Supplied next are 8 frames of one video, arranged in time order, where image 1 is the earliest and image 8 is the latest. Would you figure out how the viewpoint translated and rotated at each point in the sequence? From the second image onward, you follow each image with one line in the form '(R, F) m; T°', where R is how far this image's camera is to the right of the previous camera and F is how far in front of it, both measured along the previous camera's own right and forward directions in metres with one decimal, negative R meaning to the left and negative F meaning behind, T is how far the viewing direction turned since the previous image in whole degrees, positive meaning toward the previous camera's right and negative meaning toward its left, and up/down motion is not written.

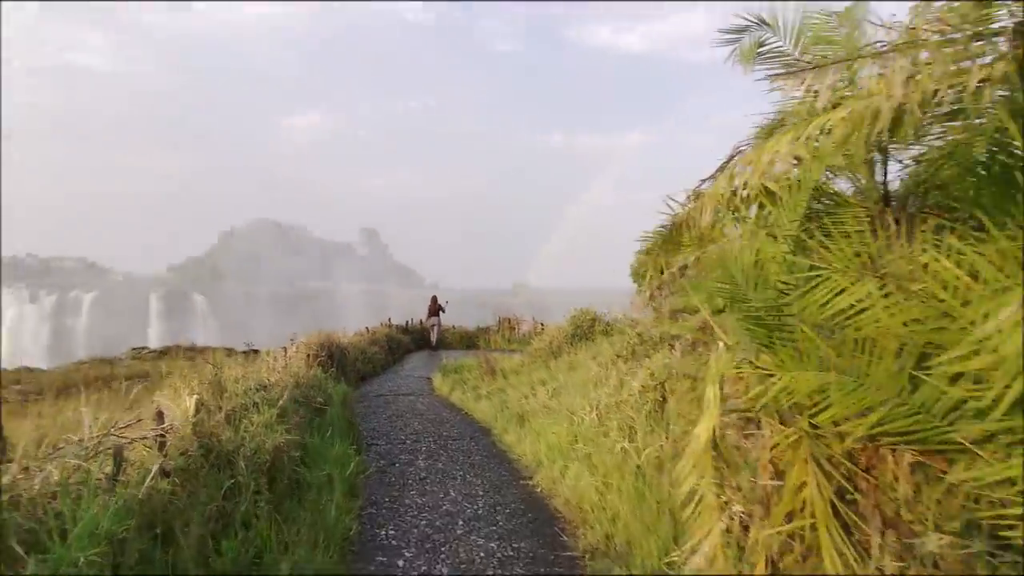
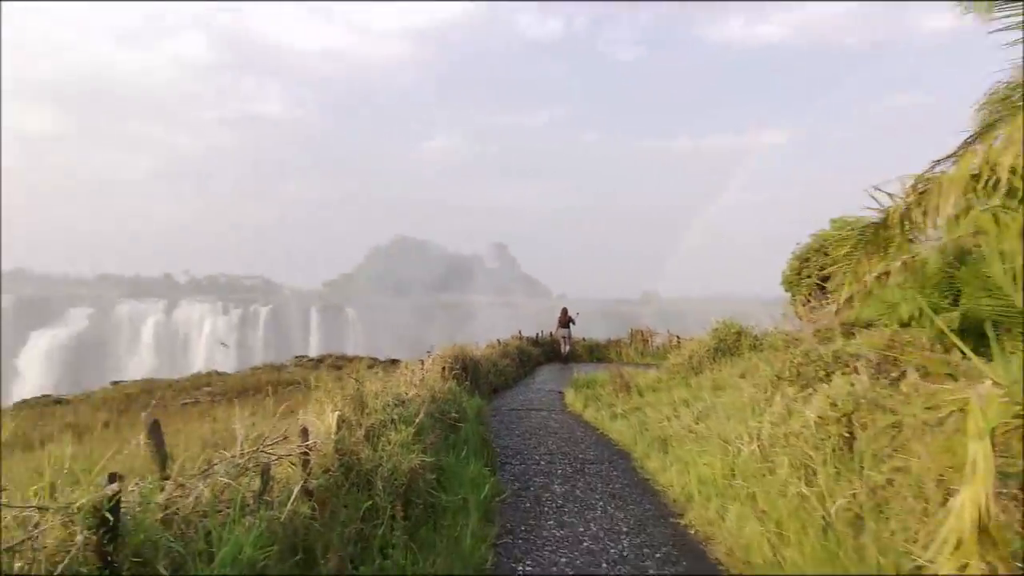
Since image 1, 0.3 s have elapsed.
(-0.1, +0.4) m; -14°
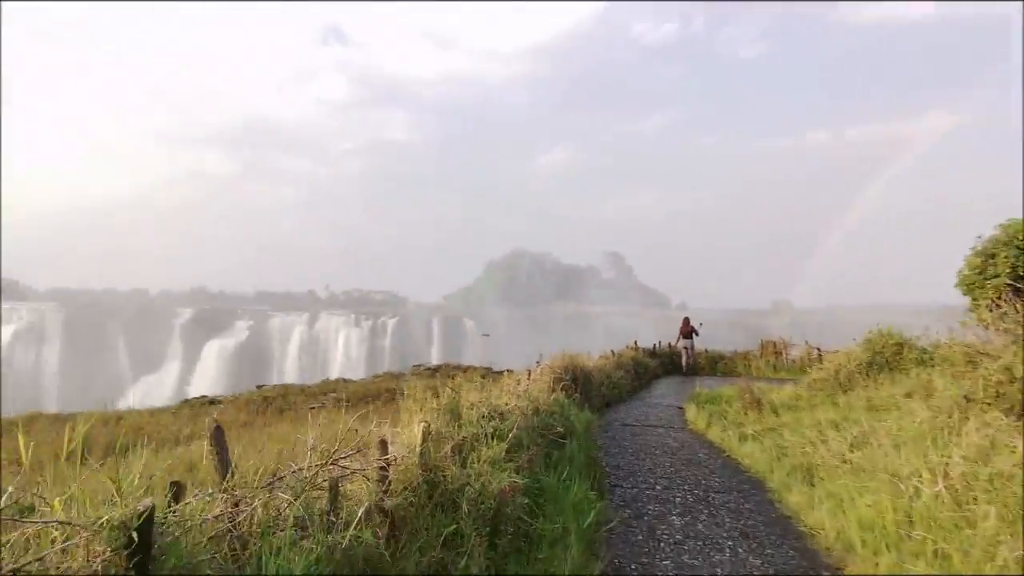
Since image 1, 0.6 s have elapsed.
(+0.1, +0.5) m; -13°
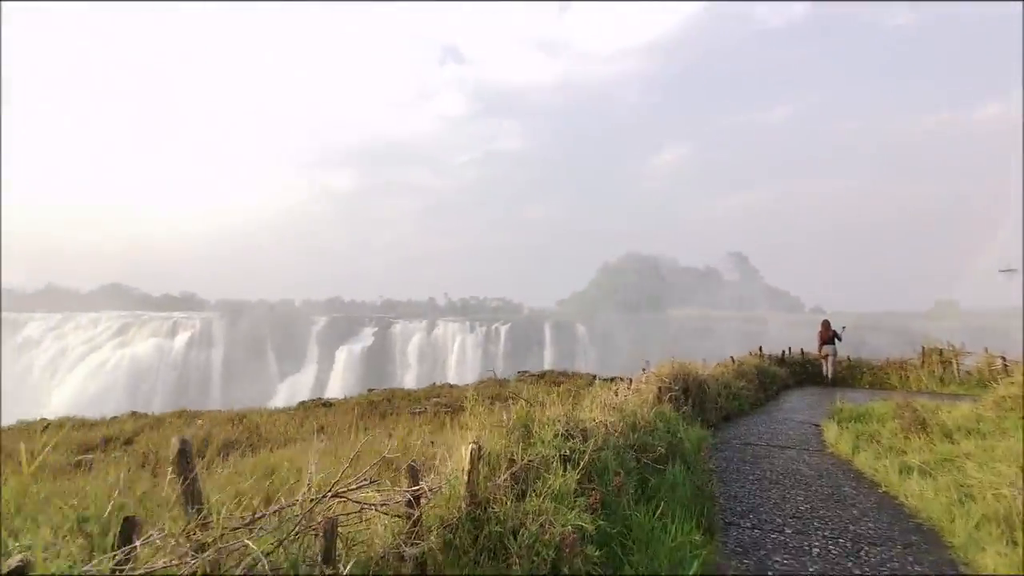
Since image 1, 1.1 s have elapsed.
(+0.2, +0.7) m; -12°
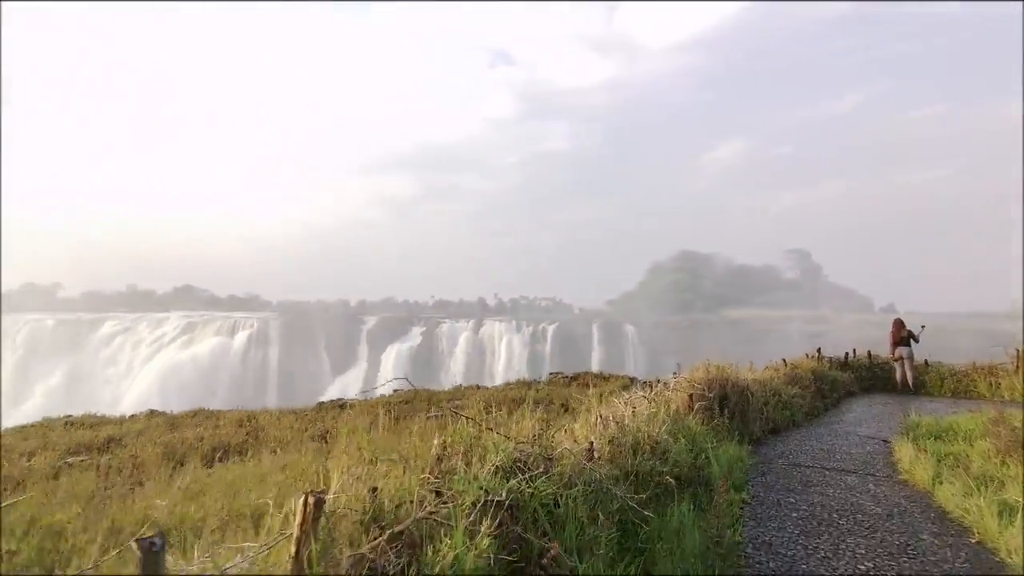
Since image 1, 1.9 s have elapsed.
(+0.7, +1.0) m; -6°
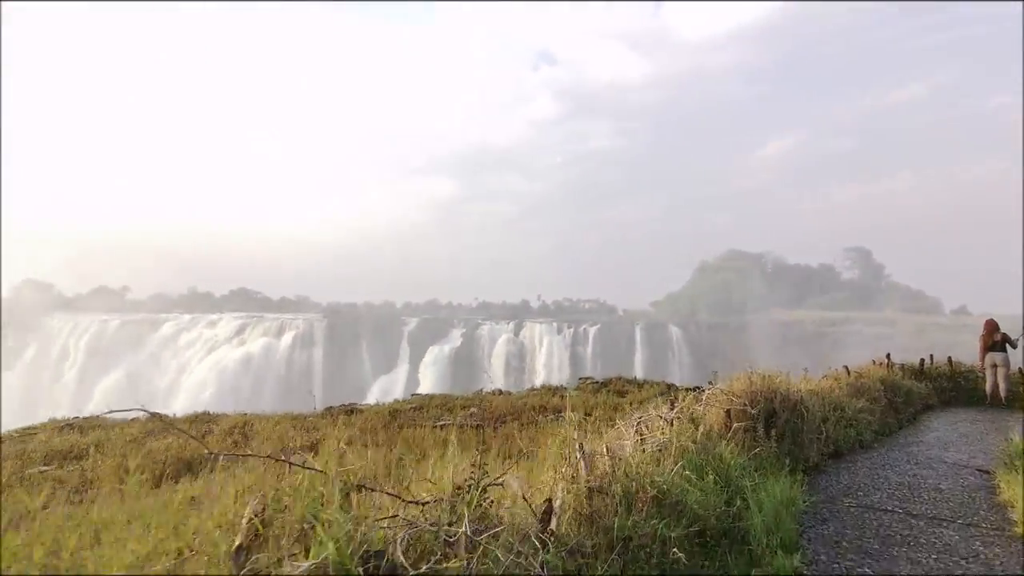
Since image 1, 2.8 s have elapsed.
(+0.6, +1.3) m; -5°
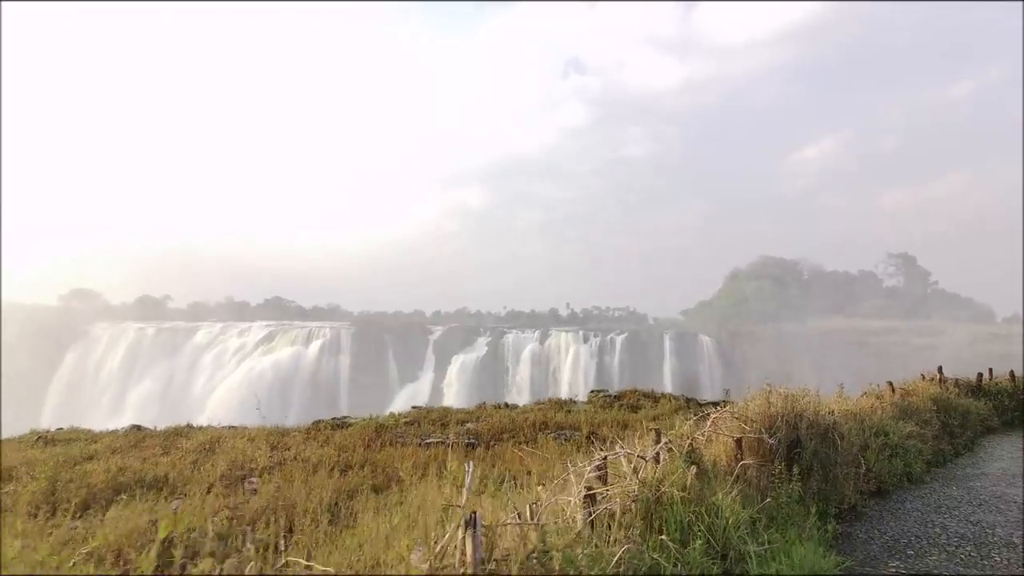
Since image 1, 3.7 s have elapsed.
(+0.7, +1.0) m; -3°
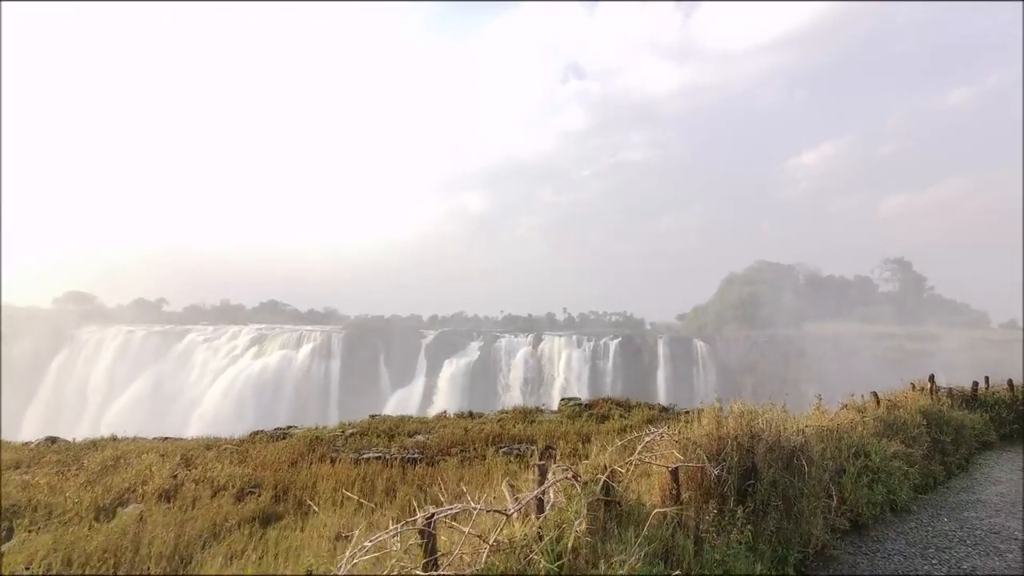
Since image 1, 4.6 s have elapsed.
(+0.9, +1.0) m; 0°
